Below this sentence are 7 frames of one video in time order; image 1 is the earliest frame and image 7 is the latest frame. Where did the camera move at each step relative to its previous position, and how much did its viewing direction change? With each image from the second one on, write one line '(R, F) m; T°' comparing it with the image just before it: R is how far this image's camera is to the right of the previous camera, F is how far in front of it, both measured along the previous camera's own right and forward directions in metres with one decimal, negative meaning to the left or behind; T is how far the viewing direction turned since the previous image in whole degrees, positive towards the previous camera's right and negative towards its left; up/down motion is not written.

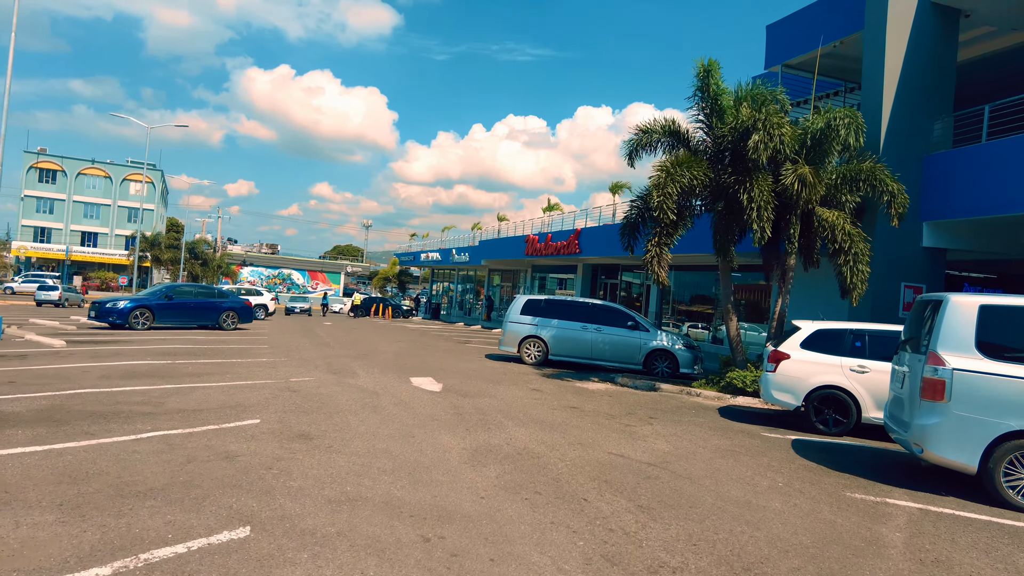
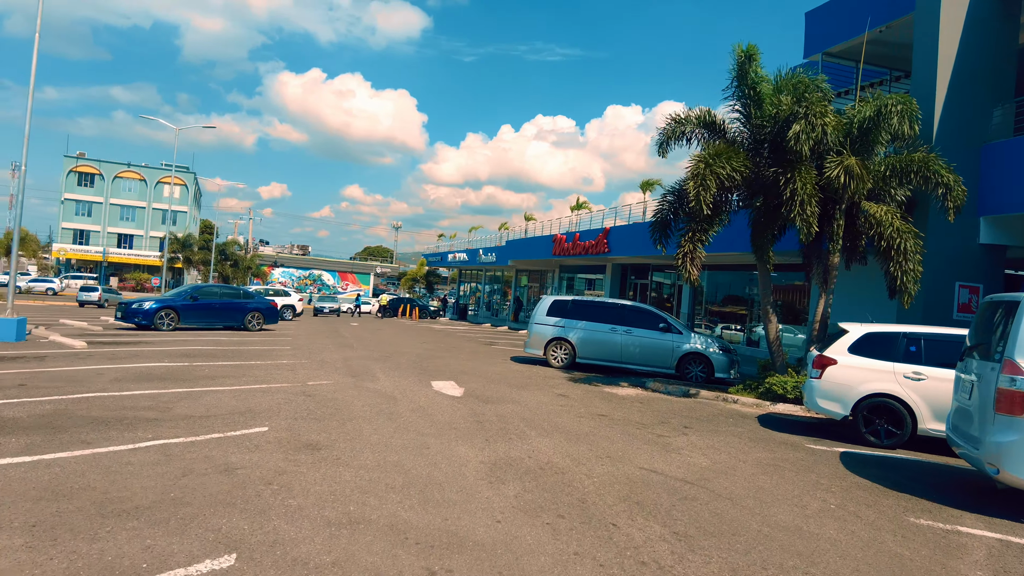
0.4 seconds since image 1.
(+0.1, +0.5) m; -3°
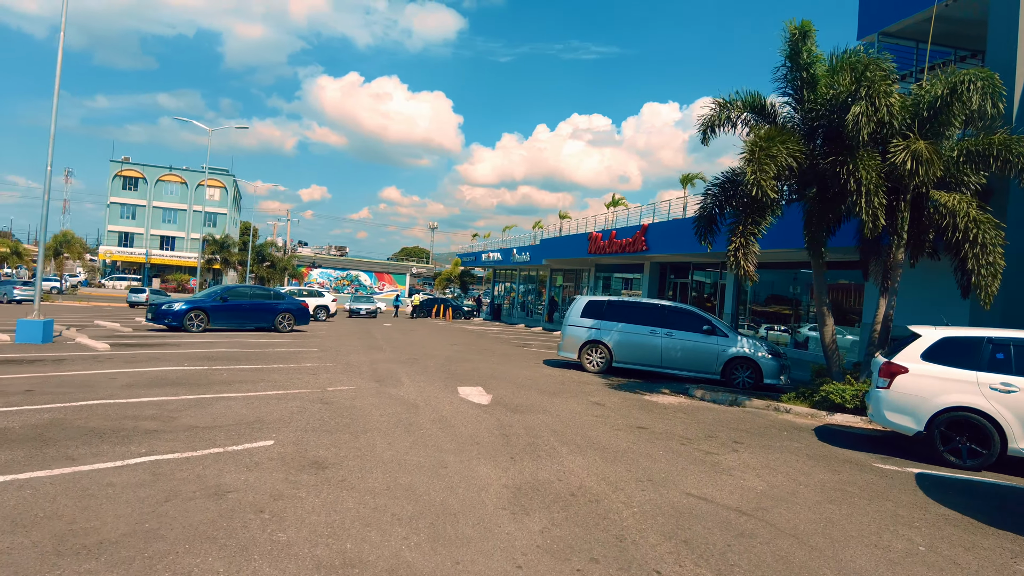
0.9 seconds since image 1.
(+0.1, +0.8) m; -3°
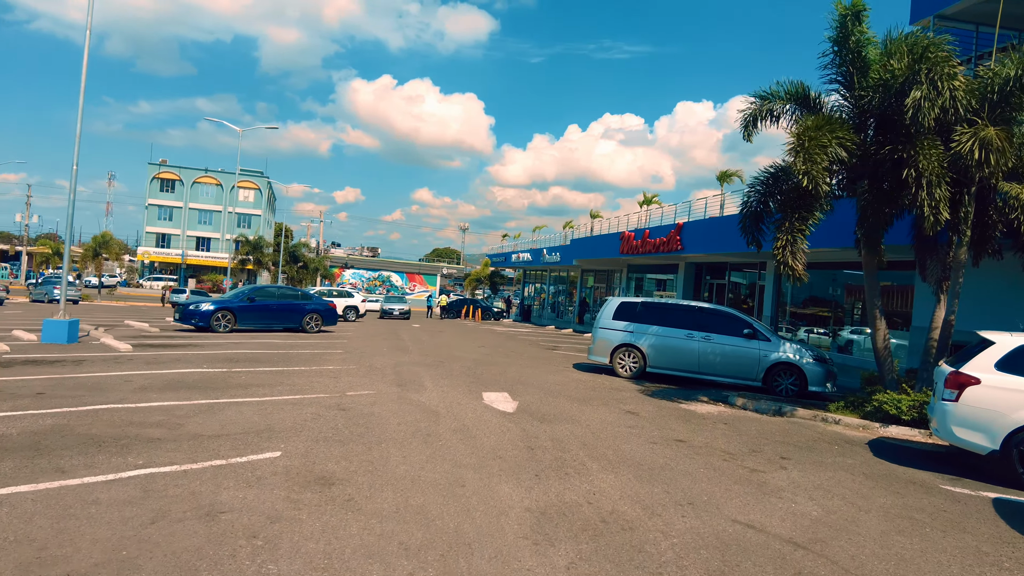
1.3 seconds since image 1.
(+0.1, +0.6) m; -3°
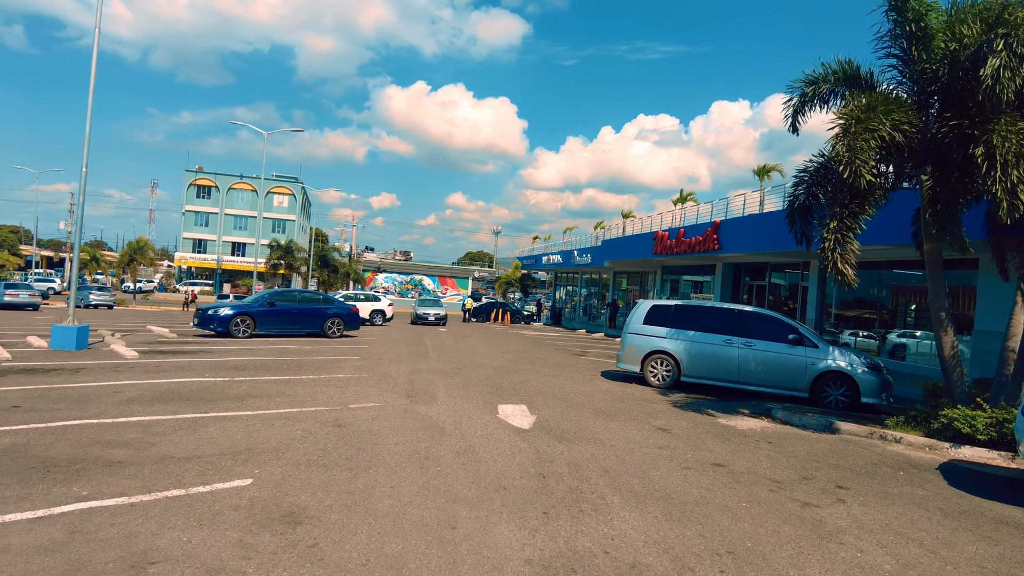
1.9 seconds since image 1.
(+0.2, +0.9) m; -3°
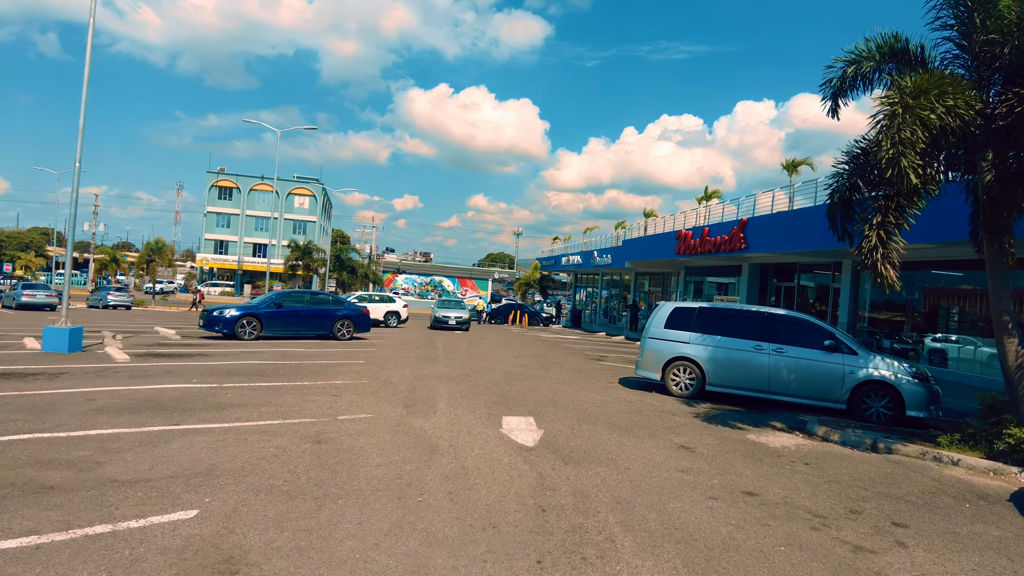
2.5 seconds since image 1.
(+0.2, +0.9) m; -2°
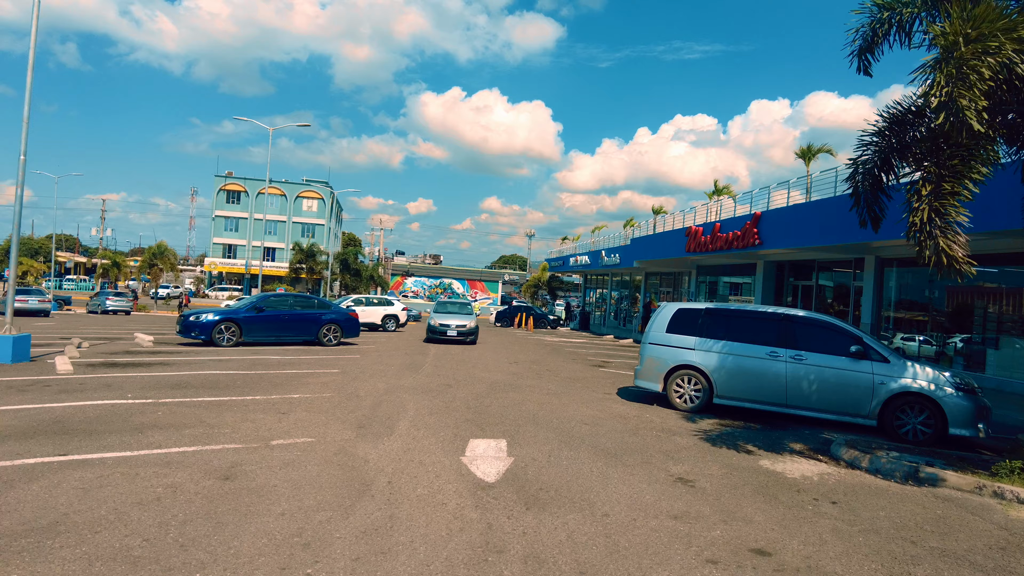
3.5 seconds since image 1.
(+0.5, +1.4) m; -1°
